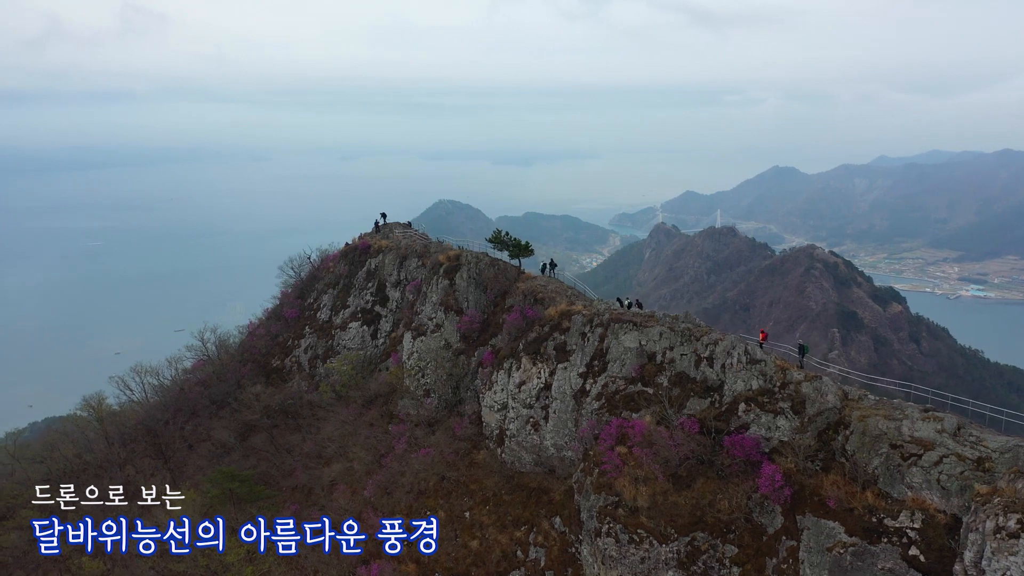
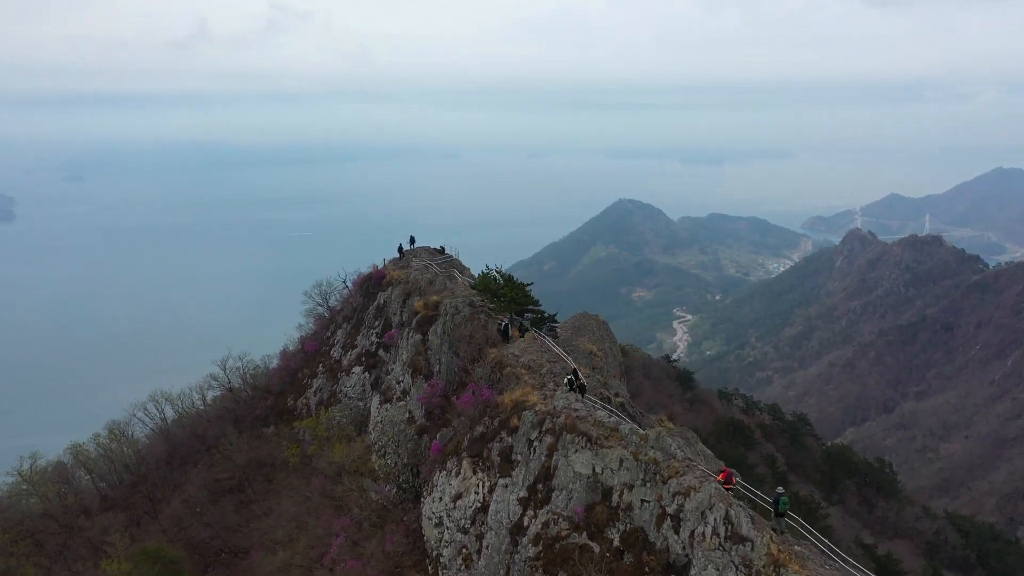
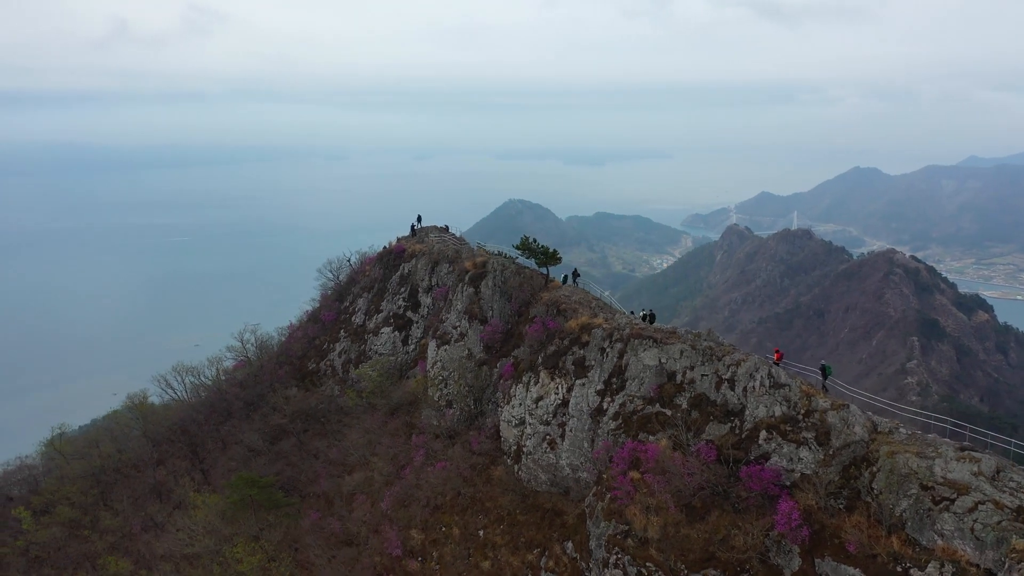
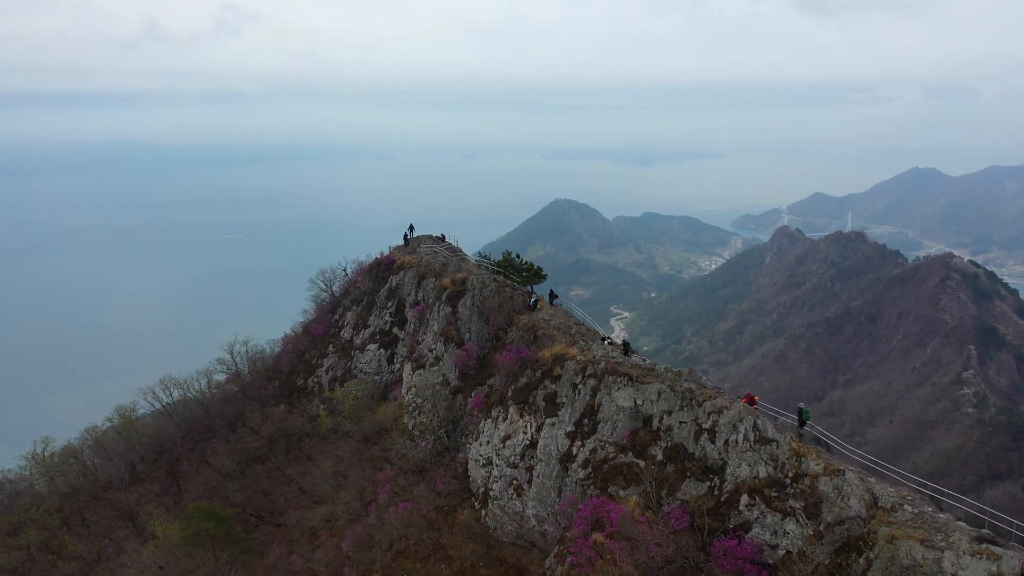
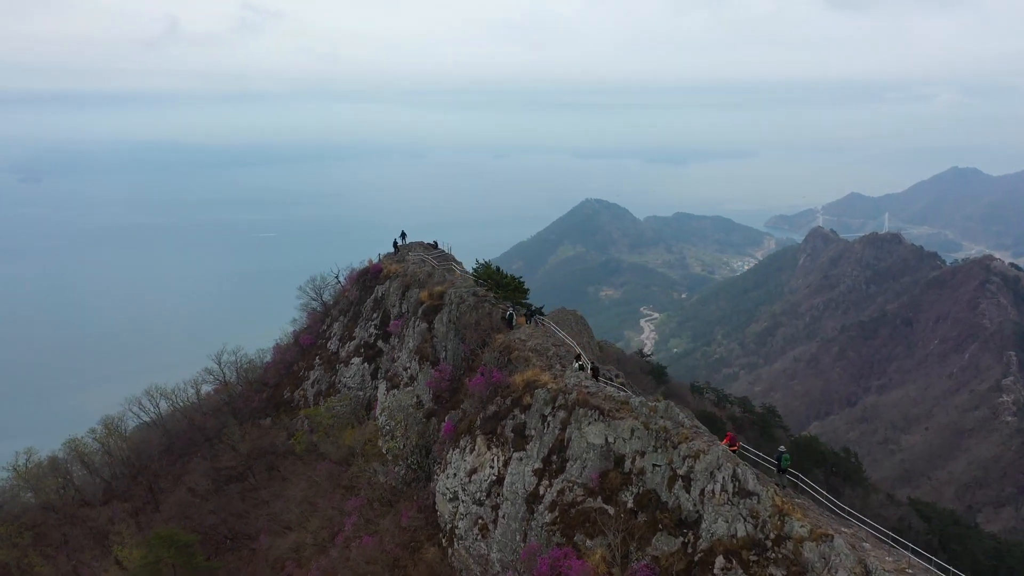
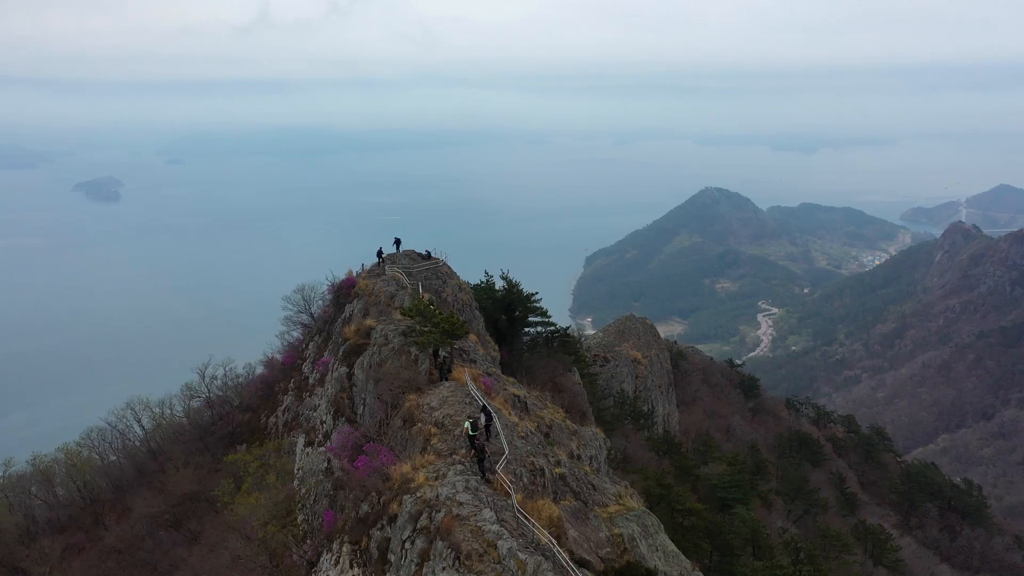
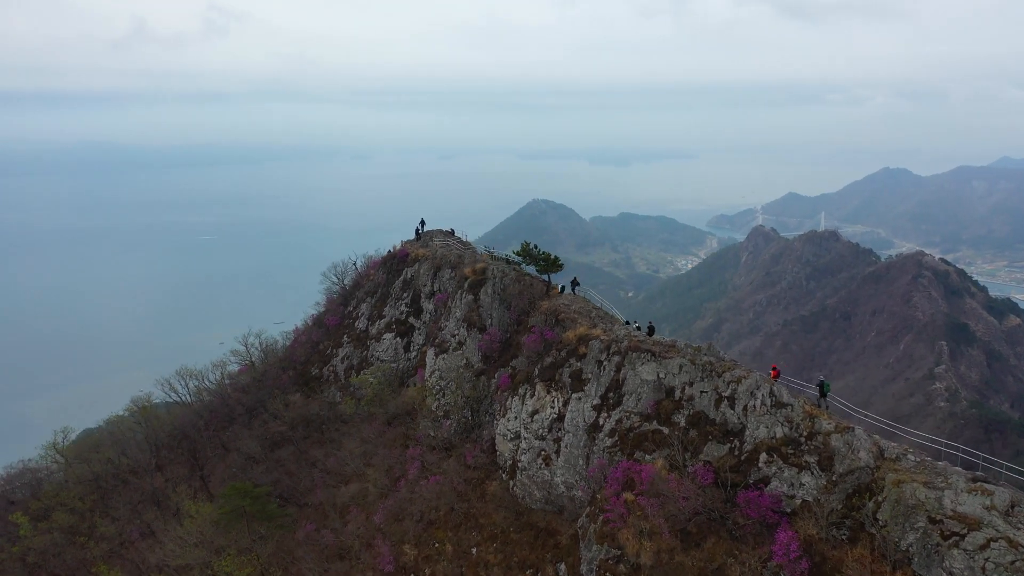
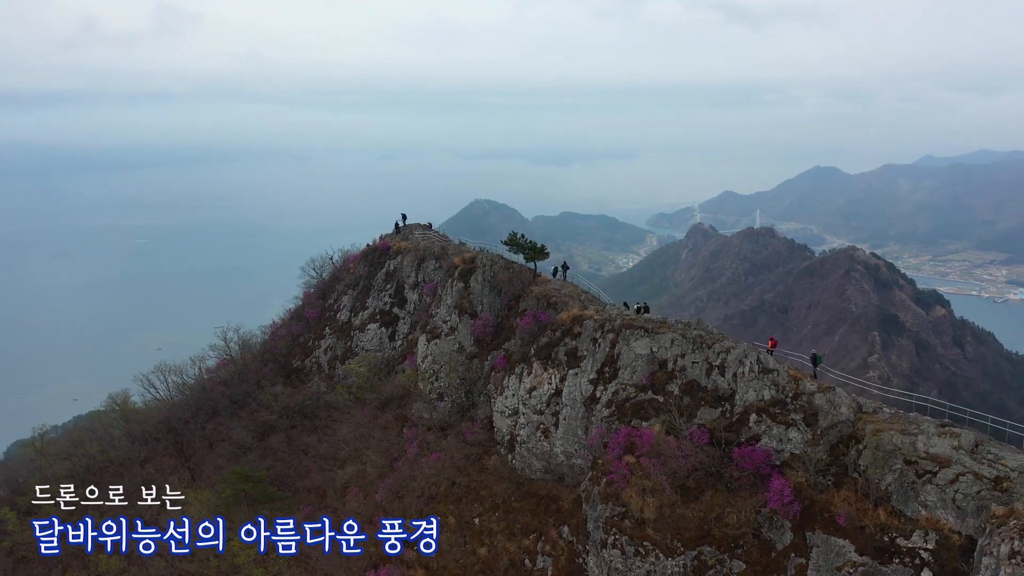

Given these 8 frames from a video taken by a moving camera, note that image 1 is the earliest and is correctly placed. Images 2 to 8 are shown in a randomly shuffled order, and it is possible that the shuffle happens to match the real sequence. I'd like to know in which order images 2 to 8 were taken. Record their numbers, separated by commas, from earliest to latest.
8, 3, 7, 4, 5, 2, 6
